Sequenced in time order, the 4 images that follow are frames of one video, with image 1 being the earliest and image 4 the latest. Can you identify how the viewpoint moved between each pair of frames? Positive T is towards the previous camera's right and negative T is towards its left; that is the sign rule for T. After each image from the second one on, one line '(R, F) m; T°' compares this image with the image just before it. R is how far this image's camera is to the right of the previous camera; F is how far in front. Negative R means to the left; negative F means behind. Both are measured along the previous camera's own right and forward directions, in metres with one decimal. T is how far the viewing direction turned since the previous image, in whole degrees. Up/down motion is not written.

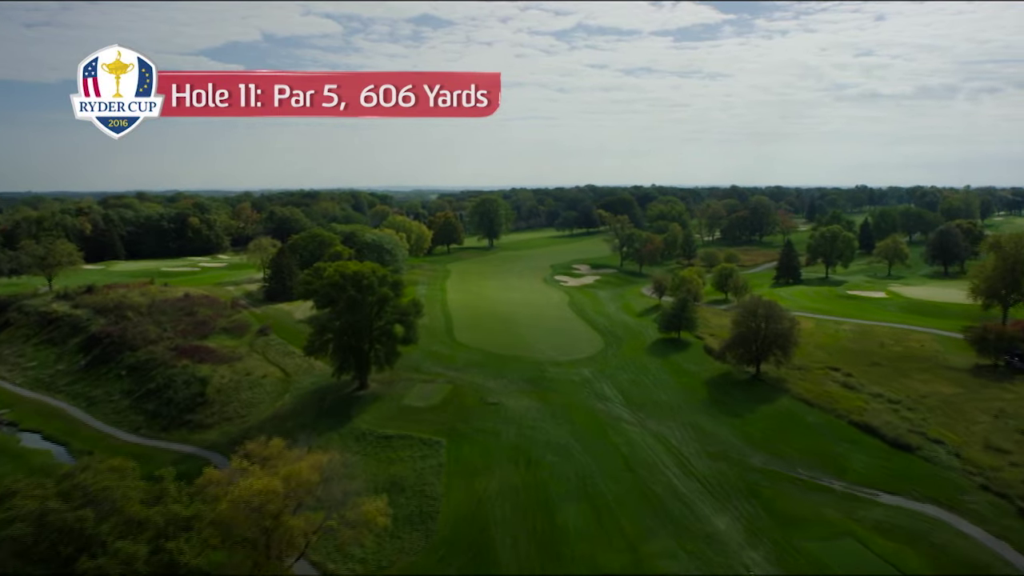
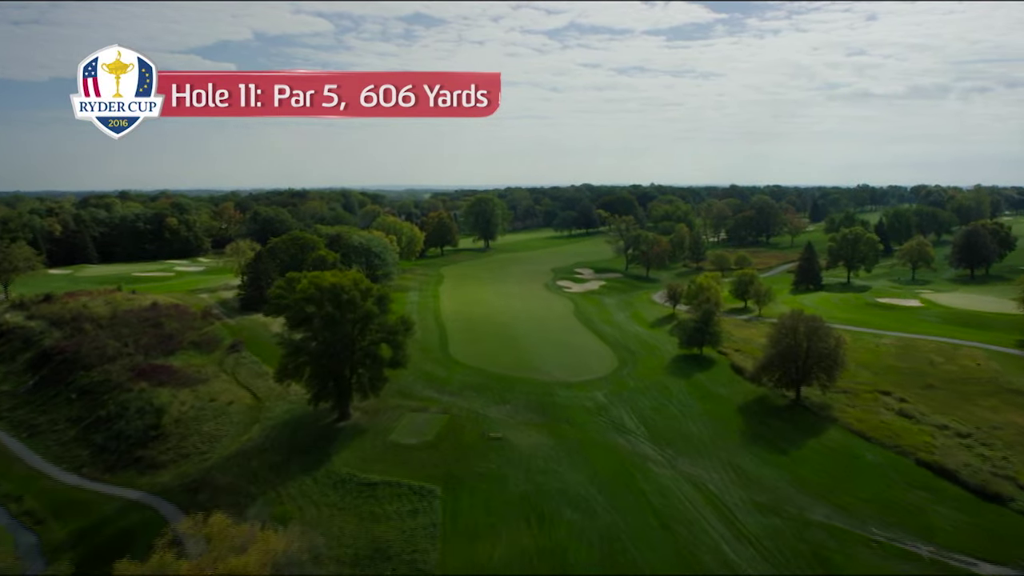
(-0.6, +5.3) m; +1°
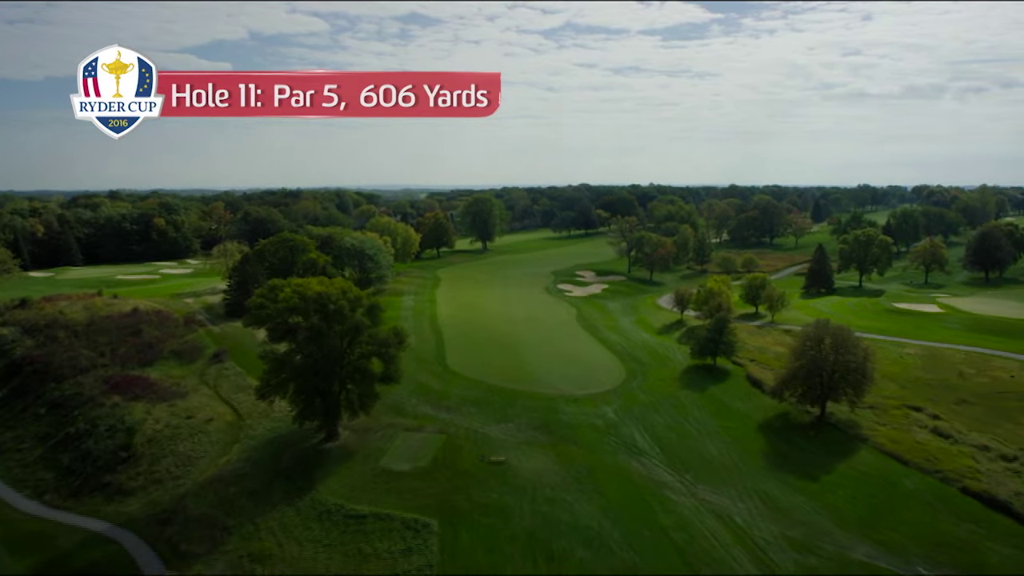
(-0.3, +2.7) m; 0°
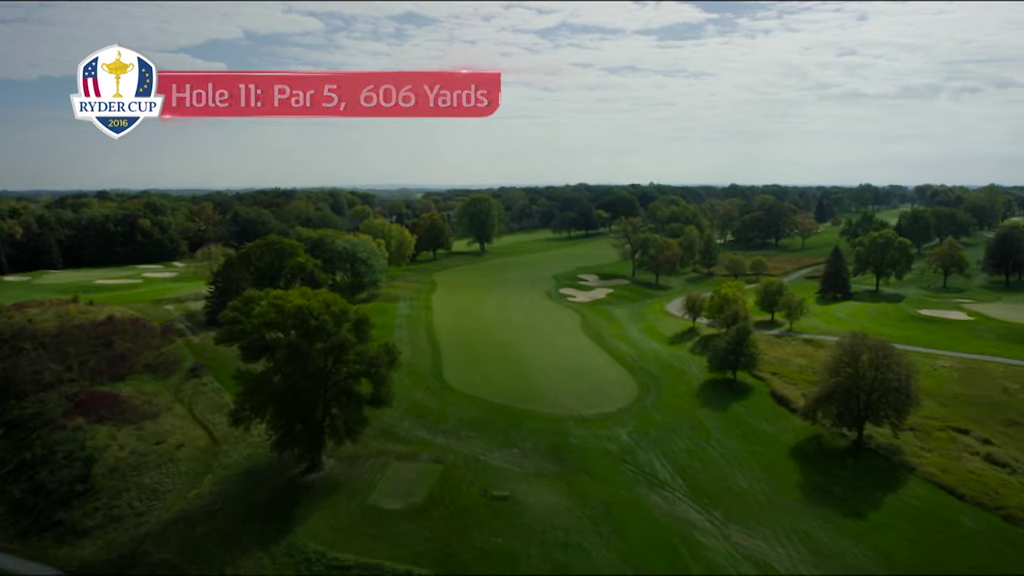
(-0.3, +3.2) m; 0°
